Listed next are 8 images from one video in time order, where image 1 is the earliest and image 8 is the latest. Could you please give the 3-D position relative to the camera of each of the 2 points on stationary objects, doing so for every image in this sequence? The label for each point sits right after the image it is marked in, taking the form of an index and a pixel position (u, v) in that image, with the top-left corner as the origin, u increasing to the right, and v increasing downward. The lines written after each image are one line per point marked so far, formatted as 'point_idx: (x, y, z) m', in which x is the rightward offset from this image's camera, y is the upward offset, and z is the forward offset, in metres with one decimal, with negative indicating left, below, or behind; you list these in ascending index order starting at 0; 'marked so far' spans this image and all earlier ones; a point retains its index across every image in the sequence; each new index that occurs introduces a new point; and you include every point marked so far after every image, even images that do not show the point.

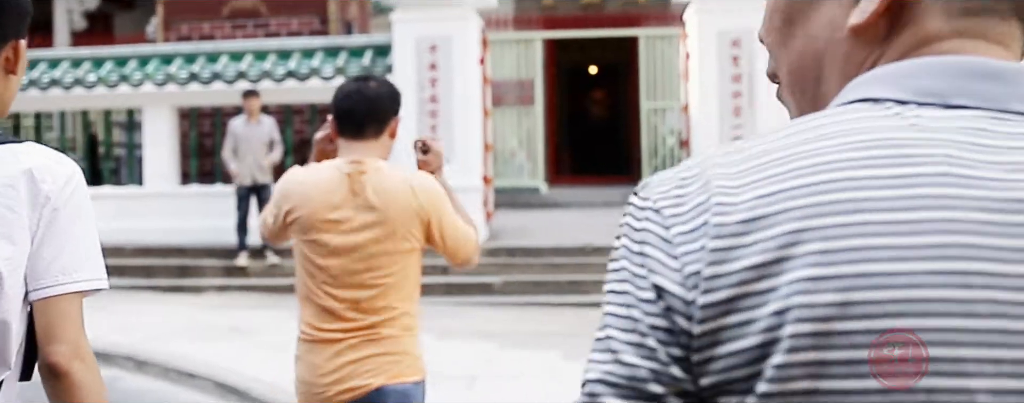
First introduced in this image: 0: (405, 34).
0: (-0.8, +1.3, +8.4) m
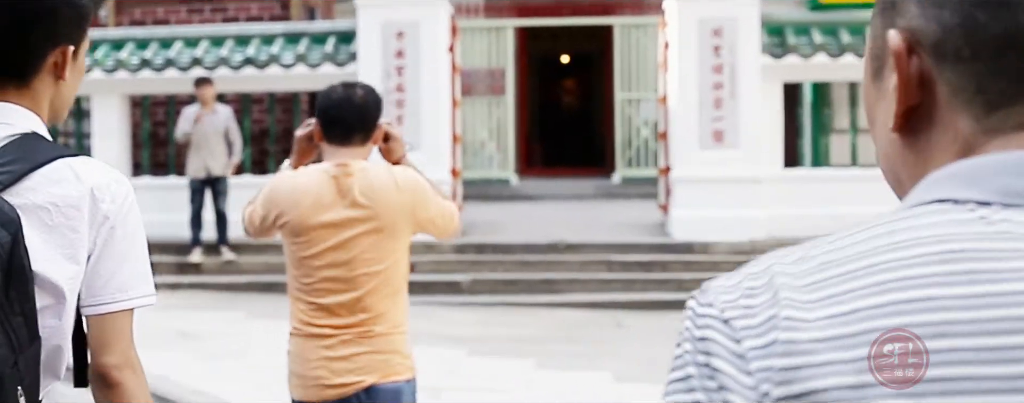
0: (-1.0, +1.3, +8.0) m
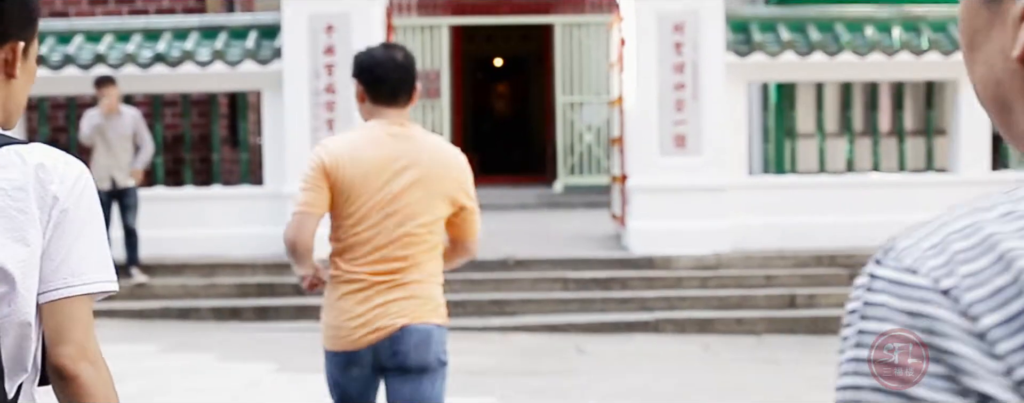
0: (-1.4, +1.2, +7.2) m
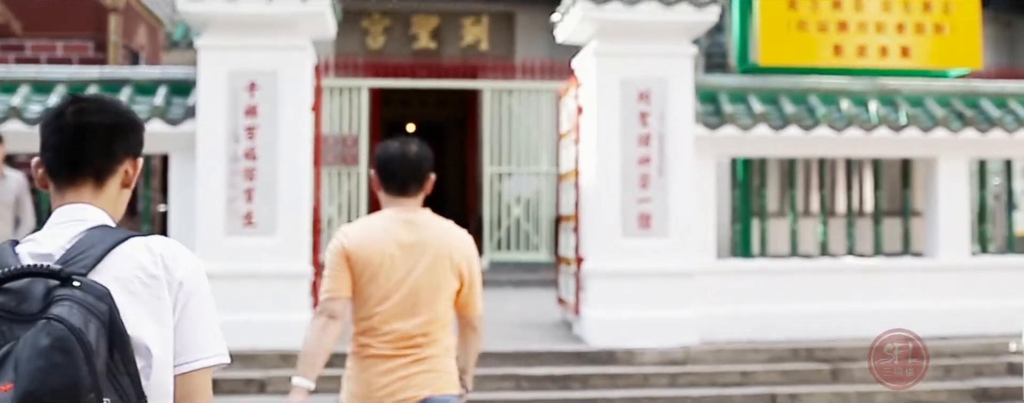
0: (-1.7, +0.8, +6.3) m
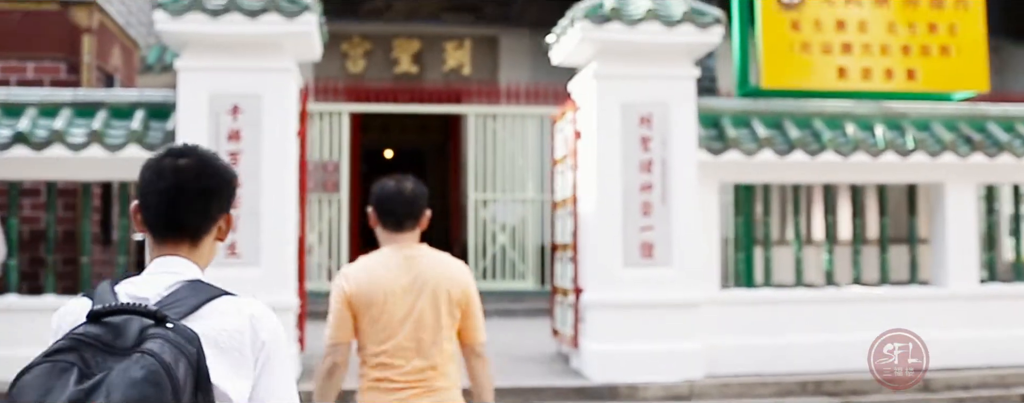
0: (-1.7, +0.6, +6.0) m
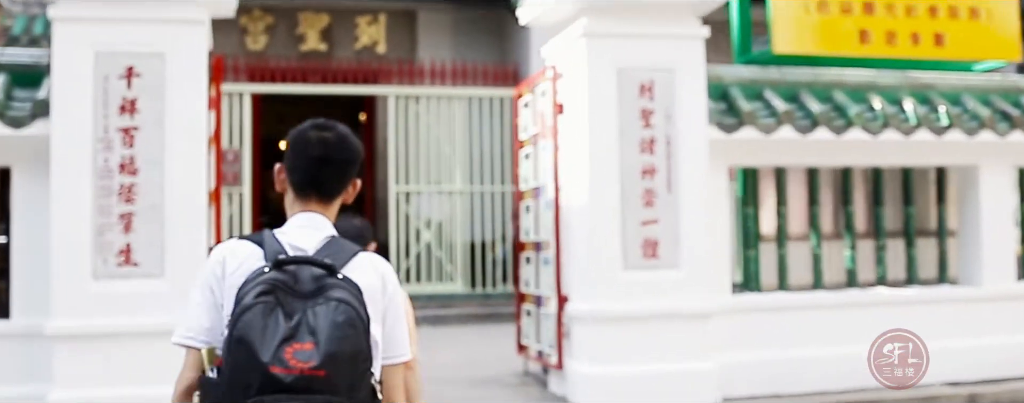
0: (-1.8, +0.6, +4.5) m
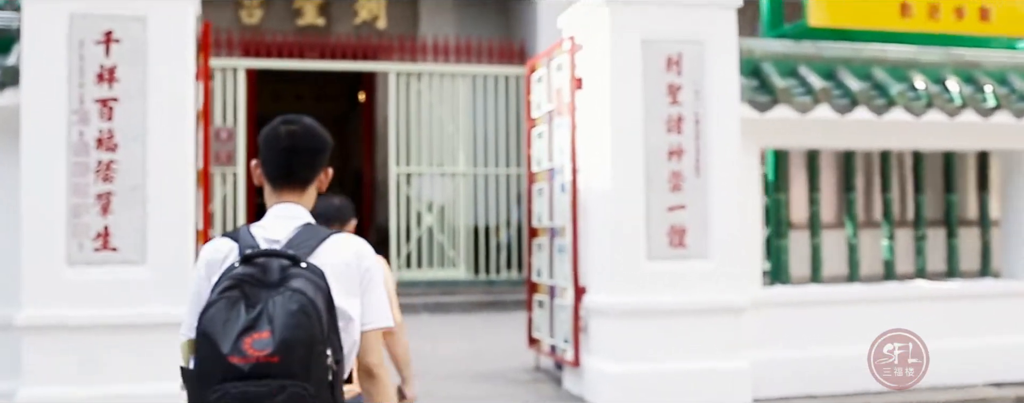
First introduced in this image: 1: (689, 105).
0: (-1.7, +0.7, +4.1) m
1: (+0.7, +0.4, +4.7) m
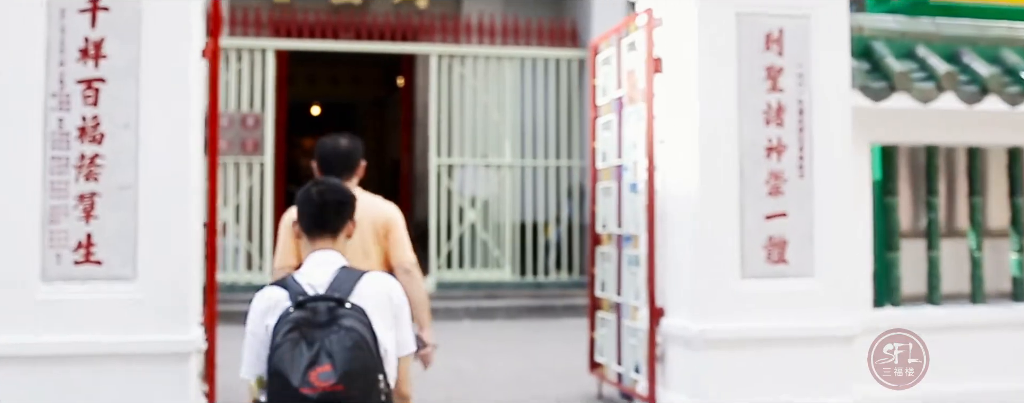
0: (-1.5, +0.7, +3.4) m
1: (+1.0, +0.4, +3.9) m
